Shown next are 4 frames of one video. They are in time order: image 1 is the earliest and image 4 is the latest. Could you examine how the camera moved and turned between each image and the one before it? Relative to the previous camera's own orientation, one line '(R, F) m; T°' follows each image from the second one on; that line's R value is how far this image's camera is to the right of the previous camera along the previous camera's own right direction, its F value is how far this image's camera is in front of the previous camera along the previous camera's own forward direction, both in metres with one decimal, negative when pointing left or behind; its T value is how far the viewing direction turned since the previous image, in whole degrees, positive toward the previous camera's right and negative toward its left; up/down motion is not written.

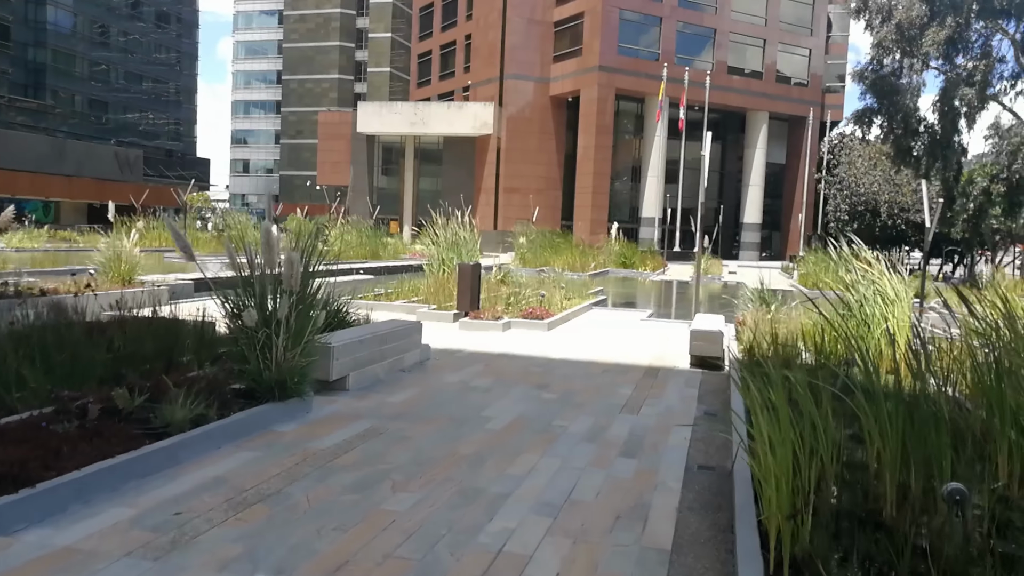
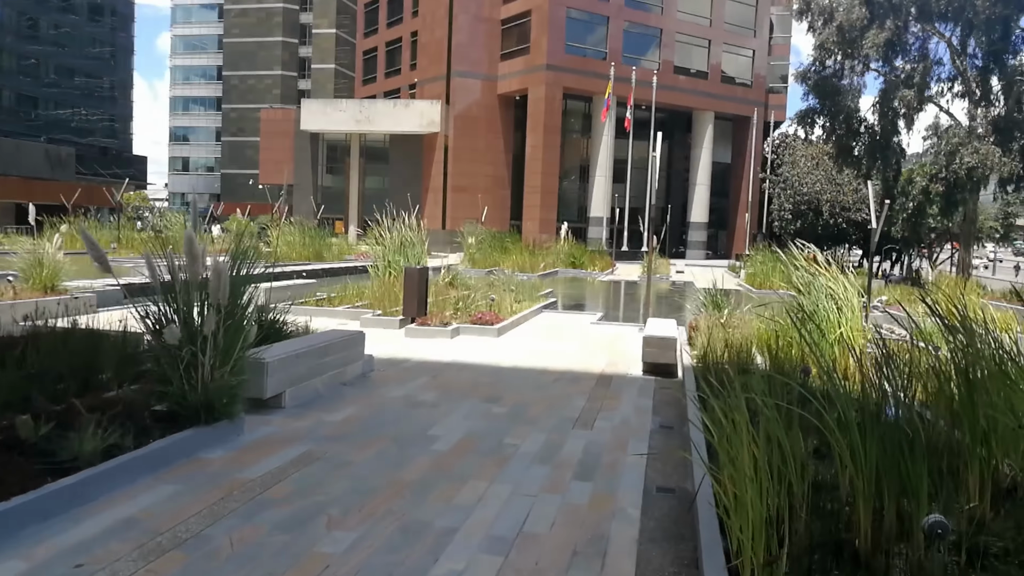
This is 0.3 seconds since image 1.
(0.0, +0.3) m; +4°
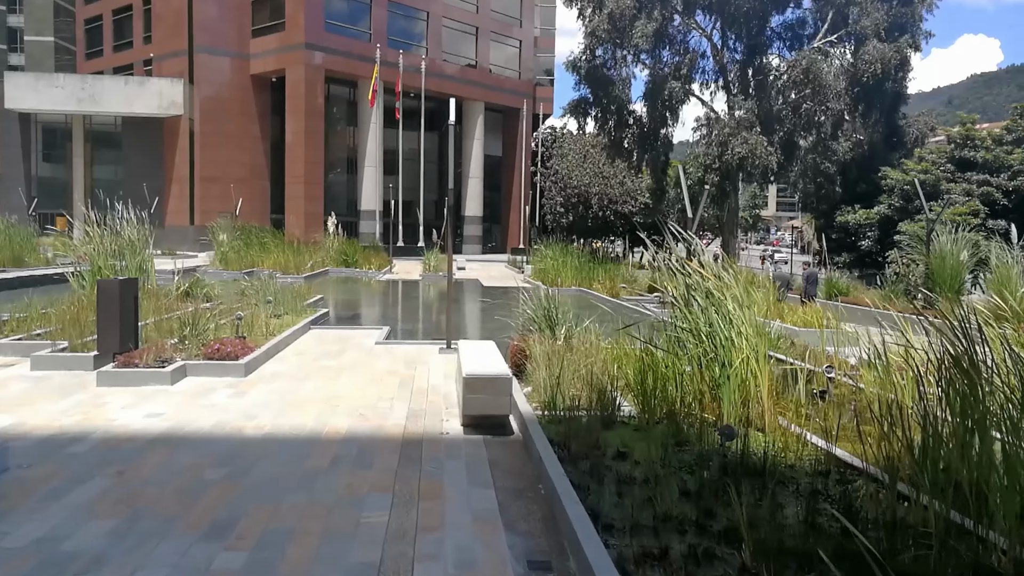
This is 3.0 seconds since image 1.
(+0.1, +2.3) m; +16°
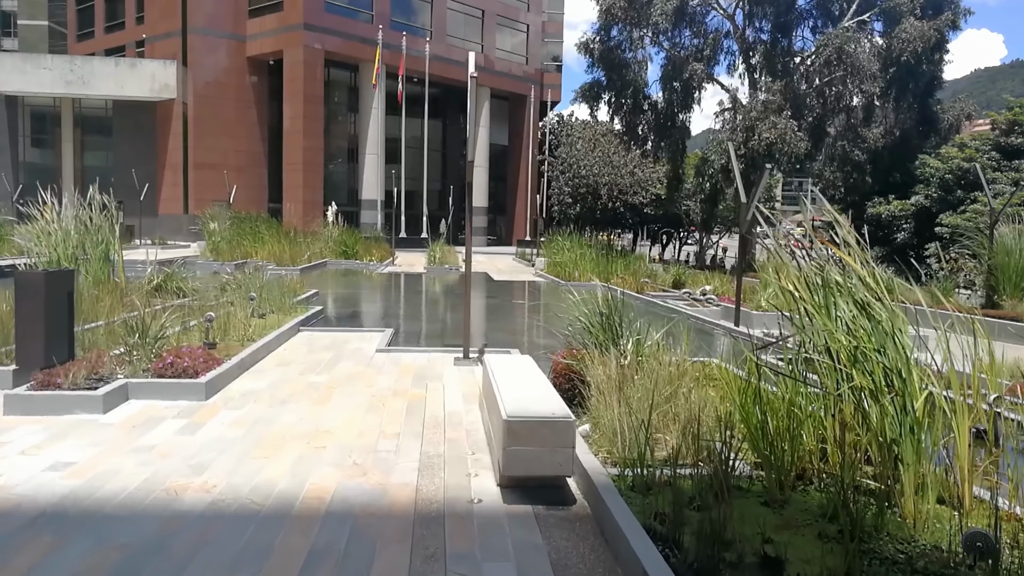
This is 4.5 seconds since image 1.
(-0.2, +1.4) m; 0°
